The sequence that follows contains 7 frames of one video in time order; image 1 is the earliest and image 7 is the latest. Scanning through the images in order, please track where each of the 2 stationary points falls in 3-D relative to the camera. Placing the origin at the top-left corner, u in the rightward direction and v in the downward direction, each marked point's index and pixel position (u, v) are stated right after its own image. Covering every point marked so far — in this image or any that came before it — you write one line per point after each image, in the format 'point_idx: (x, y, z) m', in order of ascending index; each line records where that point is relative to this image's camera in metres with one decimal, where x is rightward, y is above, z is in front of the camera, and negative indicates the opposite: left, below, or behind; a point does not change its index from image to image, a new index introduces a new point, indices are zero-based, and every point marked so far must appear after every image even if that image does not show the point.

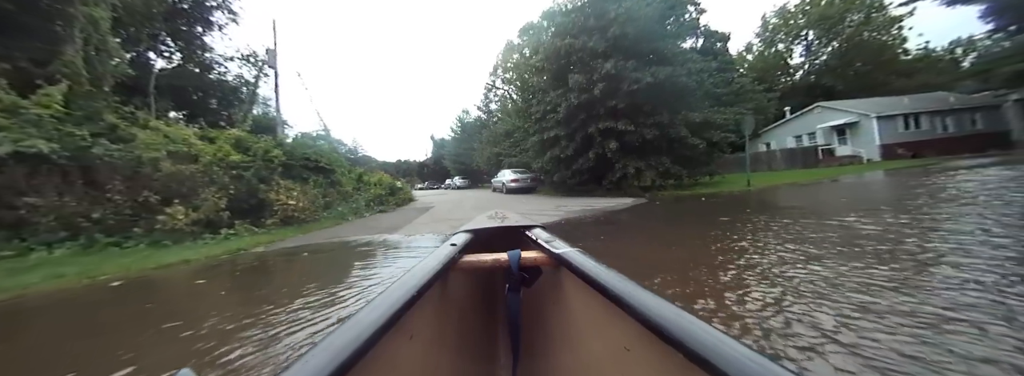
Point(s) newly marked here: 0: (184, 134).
0: (-10.3, +1.7, +8.3) m
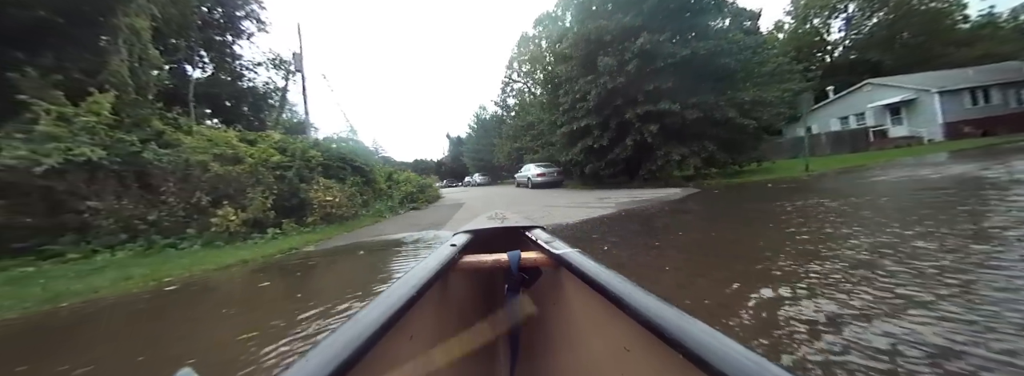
0: (-9.1, +1.6, +8.4) m
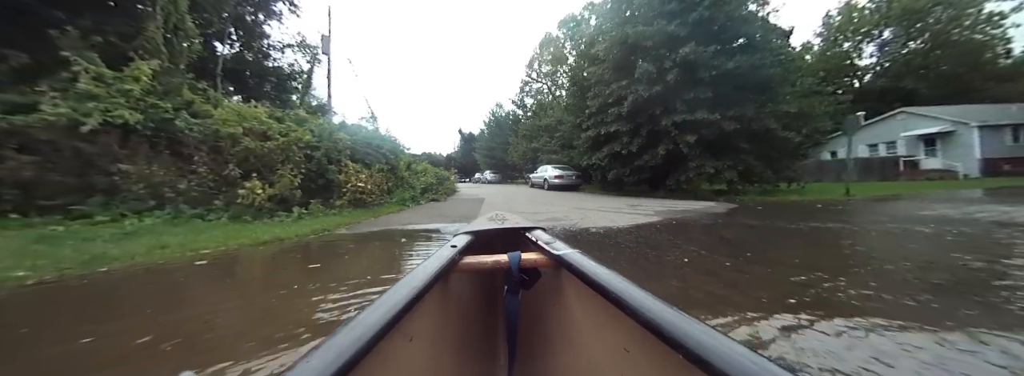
0: (-8.1, +2.4, +8.3) m
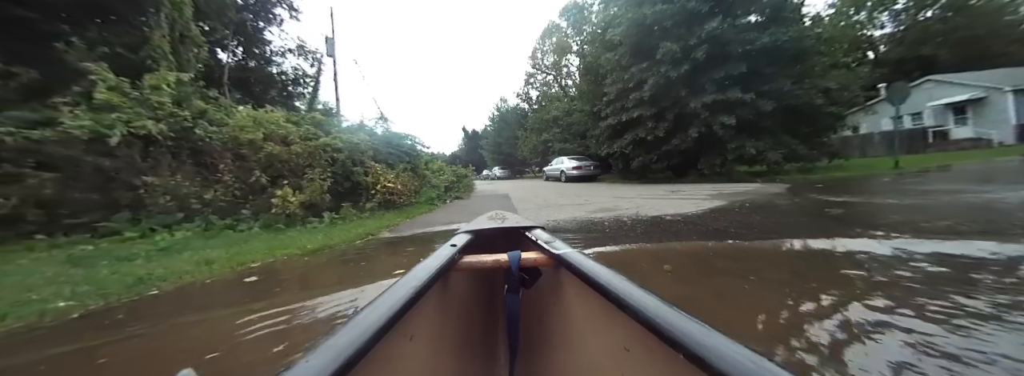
0: (-7.3, +2.2, +8.0) m
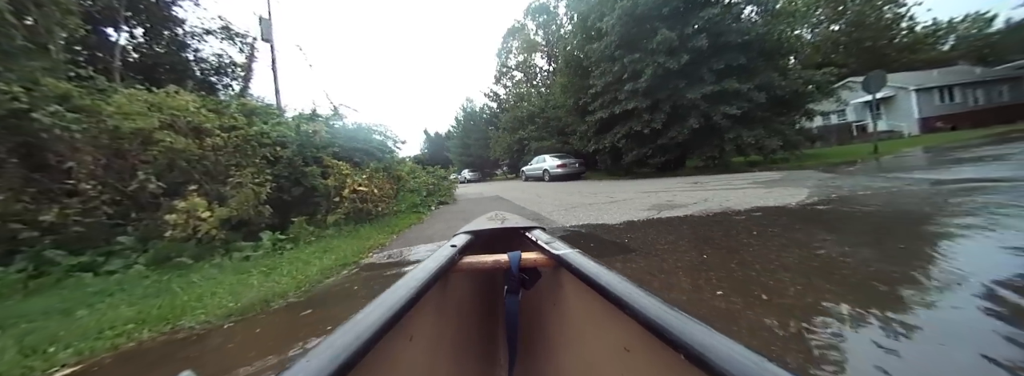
0: (-7.2, +1.9, +5.7) m
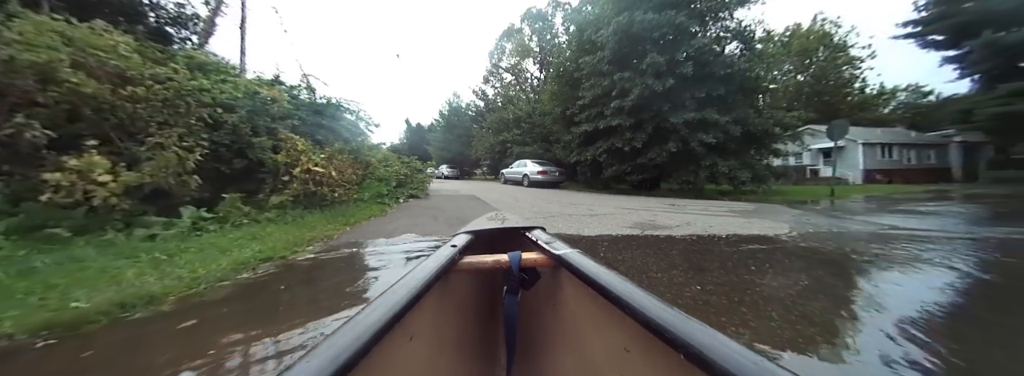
0: (-7.4, +2.7, +4.7) m
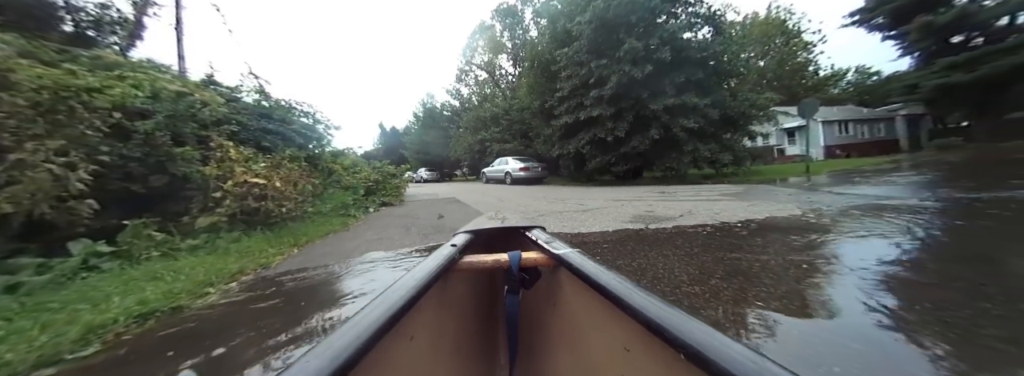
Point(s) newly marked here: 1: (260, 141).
0: (-7.8, +2.2, +3.7) m
1: (-6.2, +1.1, +6.7) m
